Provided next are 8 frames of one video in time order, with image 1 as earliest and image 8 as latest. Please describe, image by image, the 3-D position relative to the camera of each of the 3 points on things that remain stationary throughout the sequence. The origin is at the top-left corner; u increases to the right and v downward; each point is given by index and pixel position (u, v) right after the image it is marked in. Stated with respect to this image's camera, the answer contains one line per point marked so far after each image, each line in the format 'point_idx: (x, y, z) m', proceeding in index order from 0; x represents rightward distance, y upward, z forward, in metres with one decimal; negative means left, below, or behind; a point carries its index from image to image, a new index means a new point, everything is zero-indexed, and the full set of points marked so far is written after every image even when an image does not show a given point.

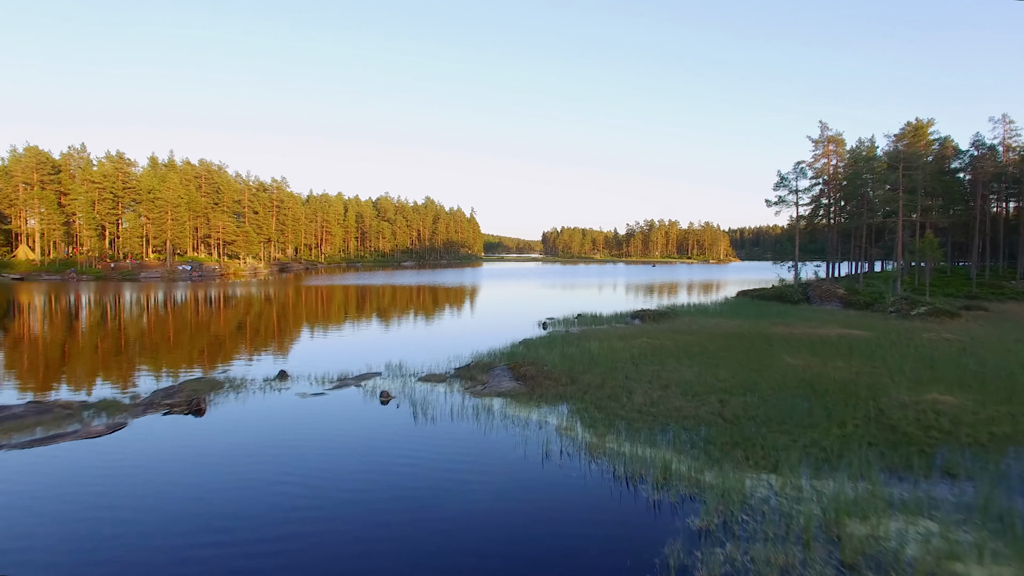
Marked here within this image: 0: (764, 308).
0: (+8.5, -0.7, +18.8) m
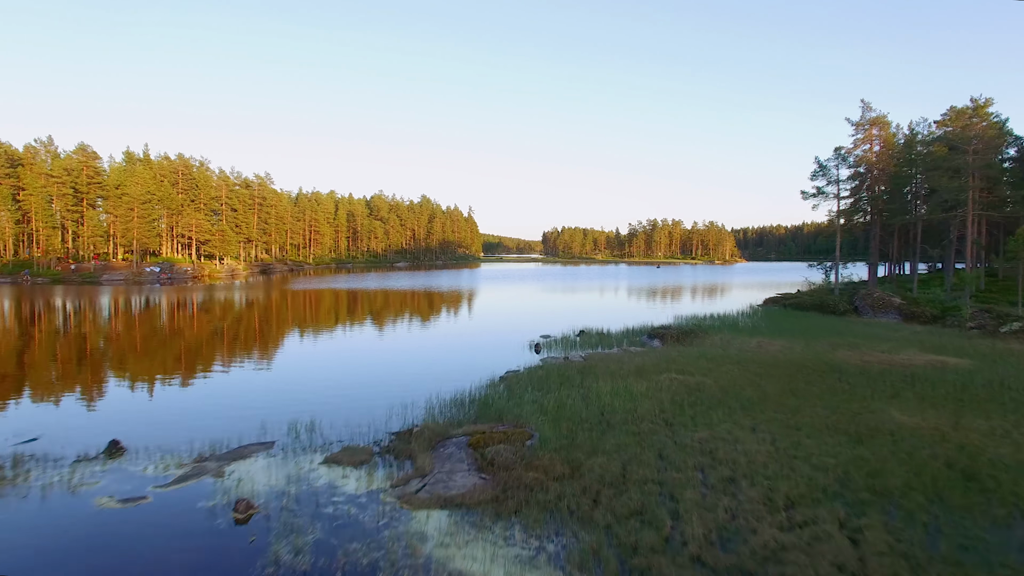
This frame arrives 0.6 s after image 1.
0: (+8.1, -0.9, +15.5) m
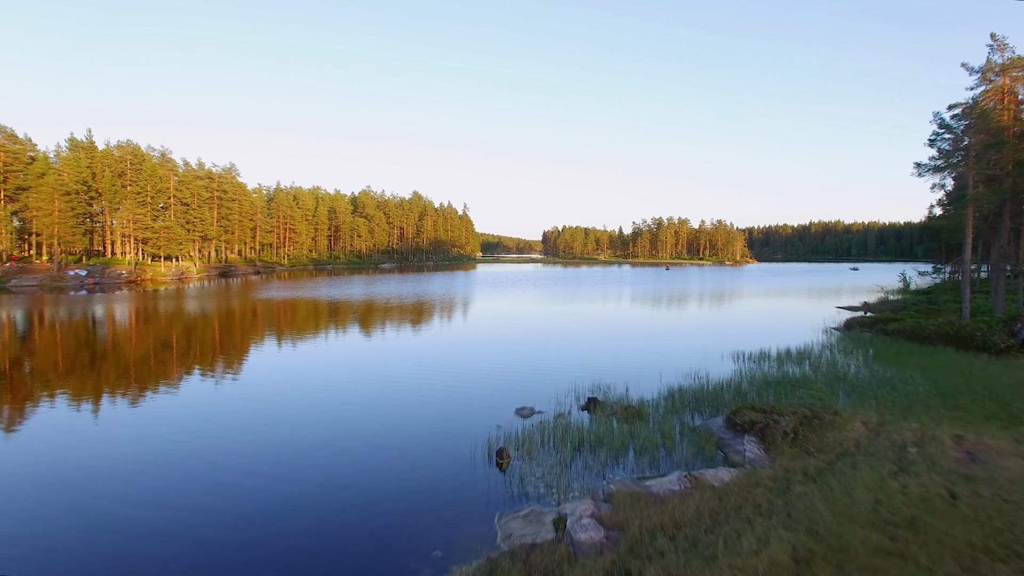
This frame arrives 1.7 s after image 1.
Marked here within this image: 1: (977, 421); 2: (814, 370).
0: (+7.5, -1.4, +9.3) m
1: (+5.4, -1.6, +6.6) m
2: (+5.6, -1.5, +10.2) m
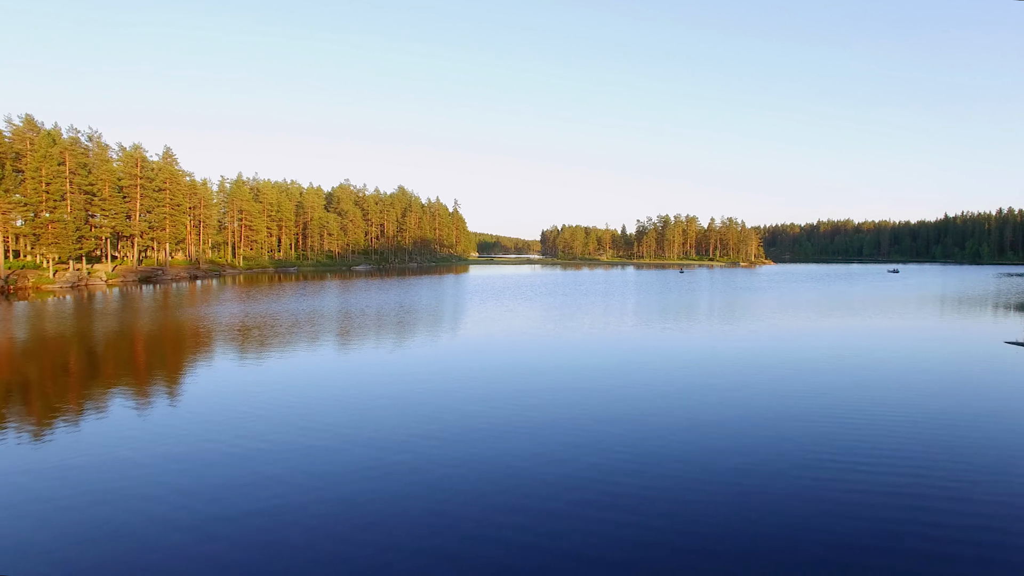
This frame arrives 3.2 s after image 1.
0: (+6.7, -2.0, +0.6) m
1: (+4.6, -2.1, -2.1) m
2: (+4.7, -2.0, +1.5) m
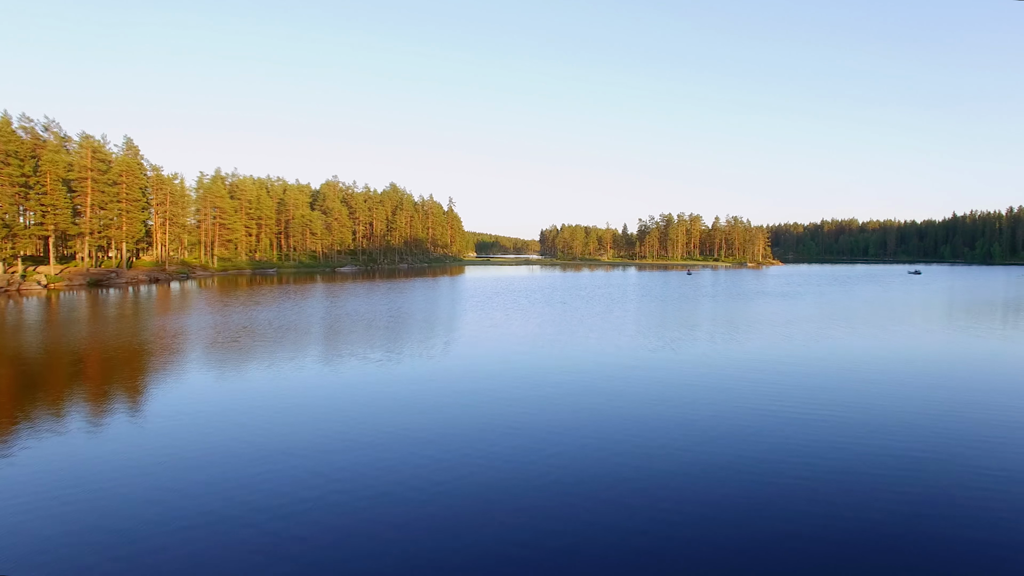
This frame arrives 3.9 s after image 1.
0: (+6.3, -2.3, -3.5) m
1: (+4.2, -2.4, -6.2) m
2: (+4.4, -2.4, -2.6) m
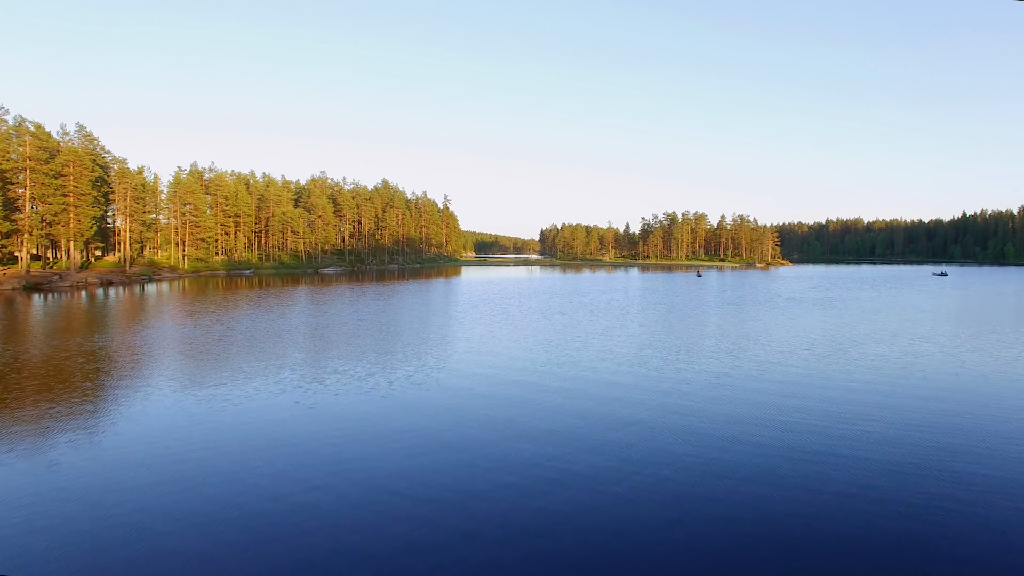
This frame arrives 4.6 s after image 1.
0: (+5.9, -2.5, -7.6) m
1: (+3.9, -2.7, -10.3) m
2: (+4.0, -2.6, -6.7) m
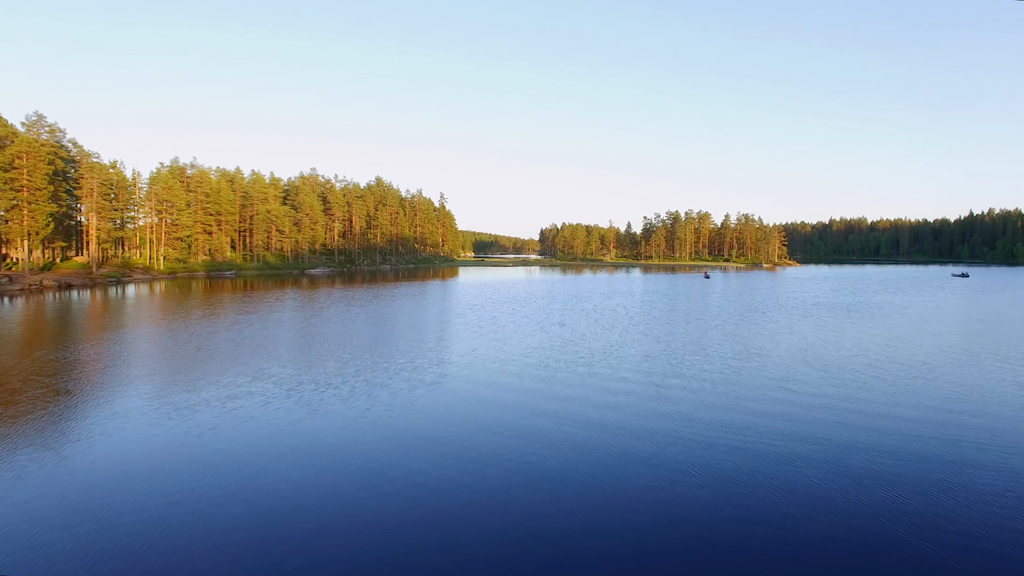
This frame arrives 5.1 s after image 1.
0: (+5.7, -2.7, -10.6) m
1: (+3.6, -2.9, -13.2) m
2: (+3.7, -2.8, -9.7) m
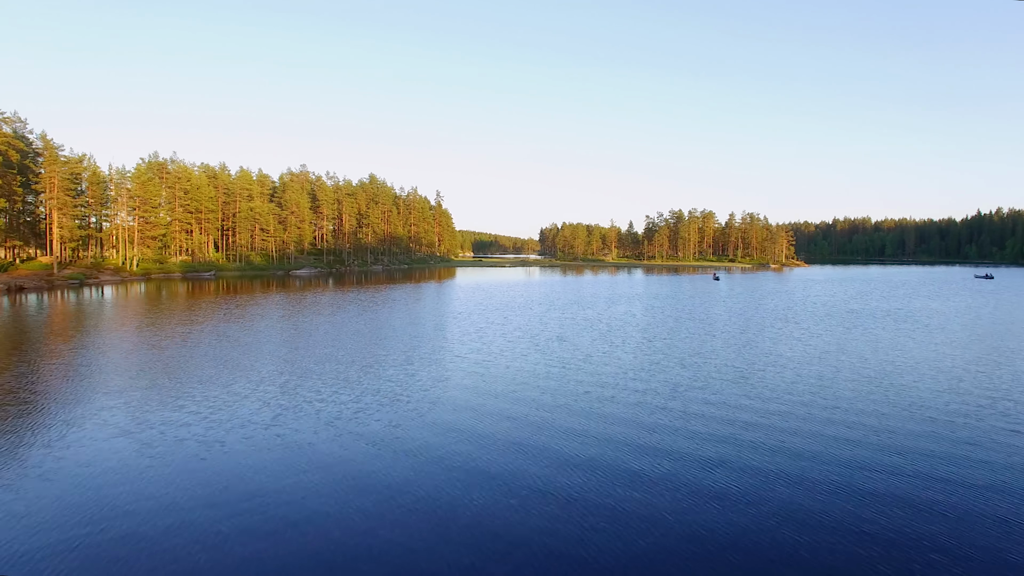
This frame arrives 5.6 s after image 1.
0: (+5.4, -2.9, -13.6) m
1: (+3.3, -3.1, -16.3) m
2: (+3.4, -3.0, -12.7) m
